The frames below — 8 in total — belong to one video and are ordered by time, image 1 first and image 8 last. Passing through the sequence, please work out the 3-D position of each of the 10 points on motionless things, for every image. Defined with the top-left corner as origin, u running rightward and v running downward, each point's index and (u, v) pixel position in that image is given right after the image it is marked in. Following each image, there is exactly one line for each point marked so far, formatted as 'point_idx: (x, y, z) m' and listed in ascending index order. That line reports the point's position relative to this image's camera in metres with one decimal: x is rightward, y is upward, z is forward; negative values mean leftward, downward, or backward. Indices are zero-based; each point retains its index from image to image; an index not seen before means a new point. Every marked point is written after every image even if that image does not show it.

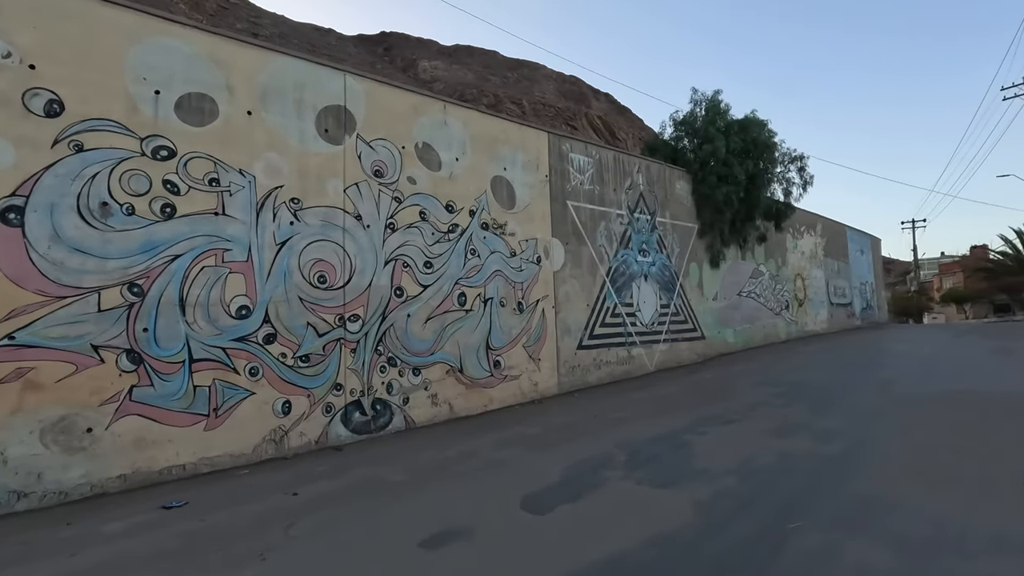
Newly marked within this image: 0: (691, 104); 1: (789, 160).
0: (+6.2, +6.4, +18.7) m
1: (+10.1, +4.7, +19.6) m
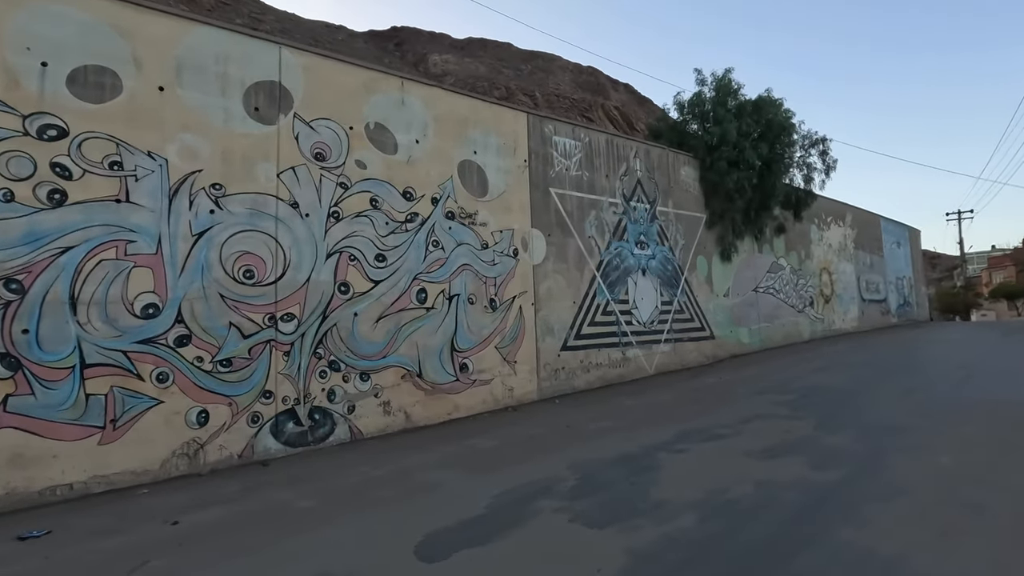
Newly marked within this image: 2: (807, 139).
0: (+6.0, +6.6, +17.2) m
1: (+10.0, +4.8, +18.0) m
2: (+9.9, +5.0, +18.0) m
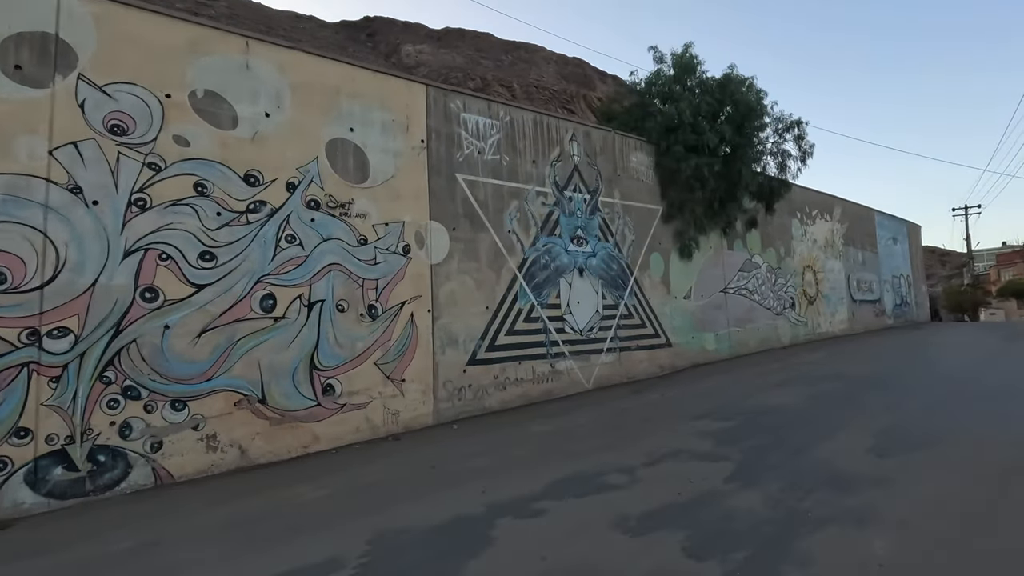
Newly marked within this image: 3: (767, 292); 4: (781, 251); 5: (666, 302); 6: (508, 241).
0: (+4.2, +6.5, +15.4) m
1: (+8.2, +4.8, +16.1) m
2: (+8.1, +5.0, +16.2) m
3: (+8.7, -0.1, +18.2) m
4: (+9.6, +1.3, +19.1) m
5: (+4.1, -0.4, +14.2) m
6: (-0.1, +1.0, +10.8) m
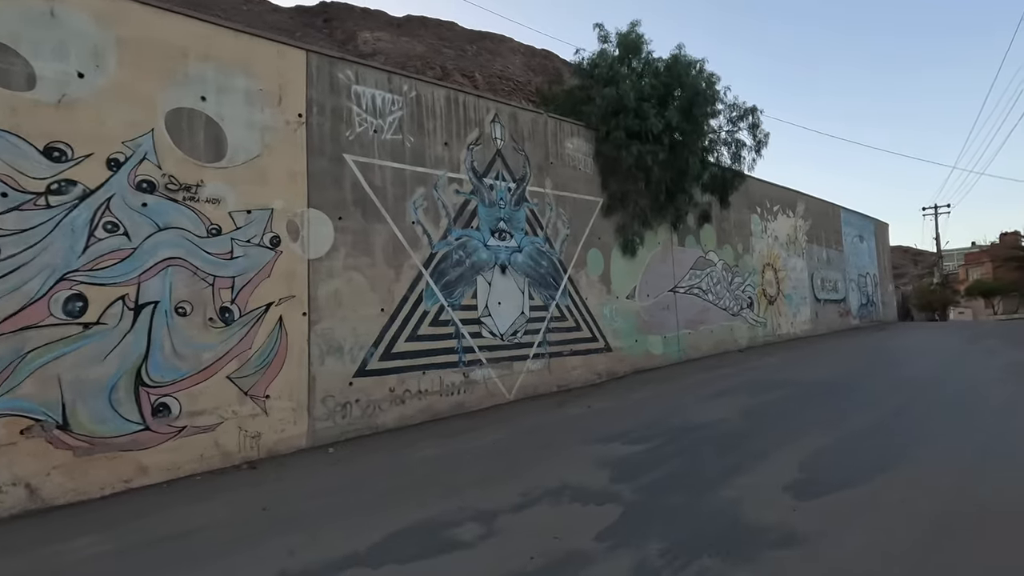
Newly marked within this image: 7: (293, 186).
0: (+2.4, +6.6, +14.2) m
1: (+6.3, +4.9, +15.0) m
2: (+6.2, +5.0, +15.1) m
3: (+6.8, -0.1, +17.1) m
4: (+7.6, +1.3, +18.0) m
5: (+2.3, -0.4, +13.0) m
6: (-1.8, +1.0, +9.4) m
7: (-3.3, +1.5, +8.1) m
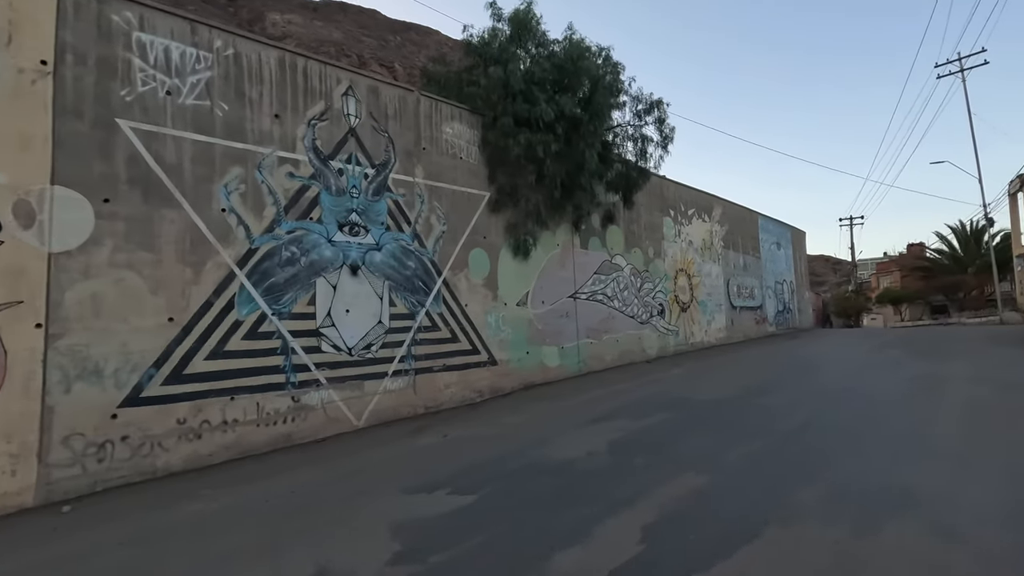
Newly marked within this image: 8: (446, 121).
0: (-0.4, +6.4, +12.7) m
1: (+3.4, +4.7, +14.0) m
2: (+3.3, +4.9, +14.0) m
3: (+3.6, -0.3, +16.1) m
4: (+4.4, +1.1, +17.1) m
5: (-0.5, -0.5, +11.5) m
6: (-4.1, +0.9, +7.6) m
7: (-5.5, +1.5, +6.1) m
8: (-1.3, +3.4, +11.0) m
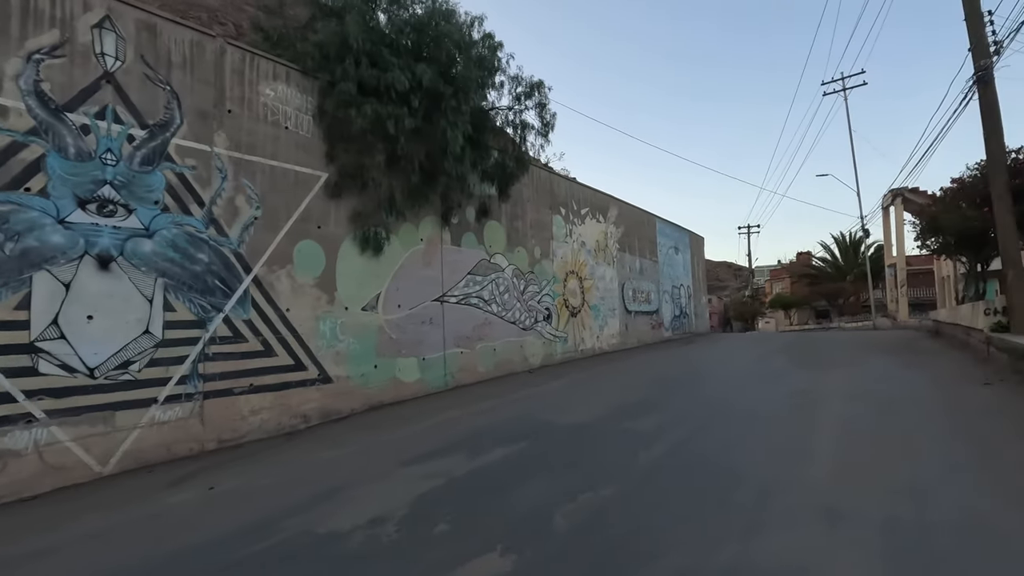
0: (-3.4, +6.4, +10.7) m
1: (+0.2, +4.6, +12.5) m
2: (+0.1, +4.8, +12.5) m
3: (0.0, -0.4, +14.6) m
4: (+0.7, +1.0, +15.7) m
5: (-3.3, -0.5, +9.4) m
6: (-6.3, +1.0, +5.0) m
7: (-7.5, +1.6, +3.4) m
8: (-4.0, +3.4, +8.8) m
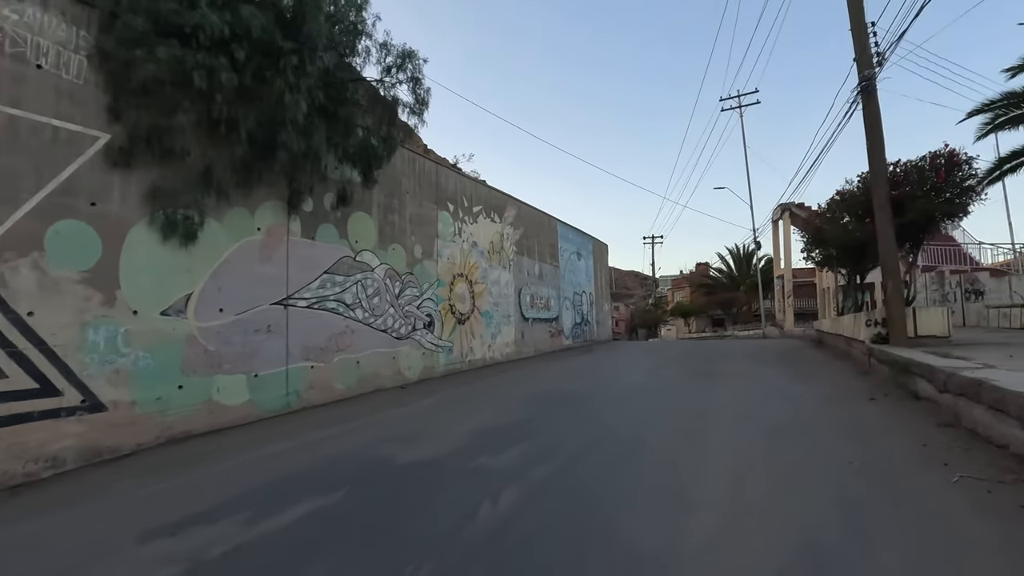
0: (-5.7, +6.5, +8.4) m
1: (-2.4, +4.6, +10.7) m
2: (-2.5, +4.7, +10.7) m
3: (-3.0, -0.4, +12.7) m
4: (-2.5, +1.0, +13.9) m
5: (-5.5, -0.4, +7.1) m
6: (-7.8, +1.1, +2.3) m
7: (-8.6, +1.7, +0.5) m
8: (-6.1, +3.5, +6.4) m
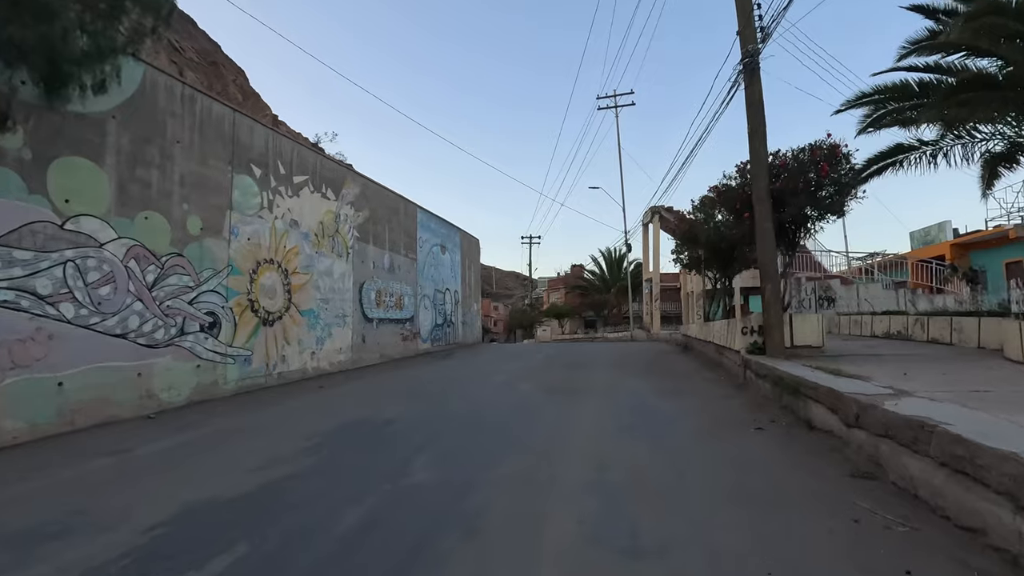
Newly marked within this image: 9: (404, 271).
0: (-7.8, +6.7, +4.0) m
1: (-5.2, +4.8, +6.9) m
2: (-5.2, +4.9, +6.9) m
3: (-6.3, -0.2, +8.7) m
4: (-6.0, +1.2, +10.0) m
5: (-7.5, -0.2, +2.7) m
6: (-8.7, +1.4, -2.5) m
7: (-9.1, +2.1, -4.4) m
8: (-7.8, +3.8, +1.9) m
9: (-4.0, +0.6, +19.8) m
